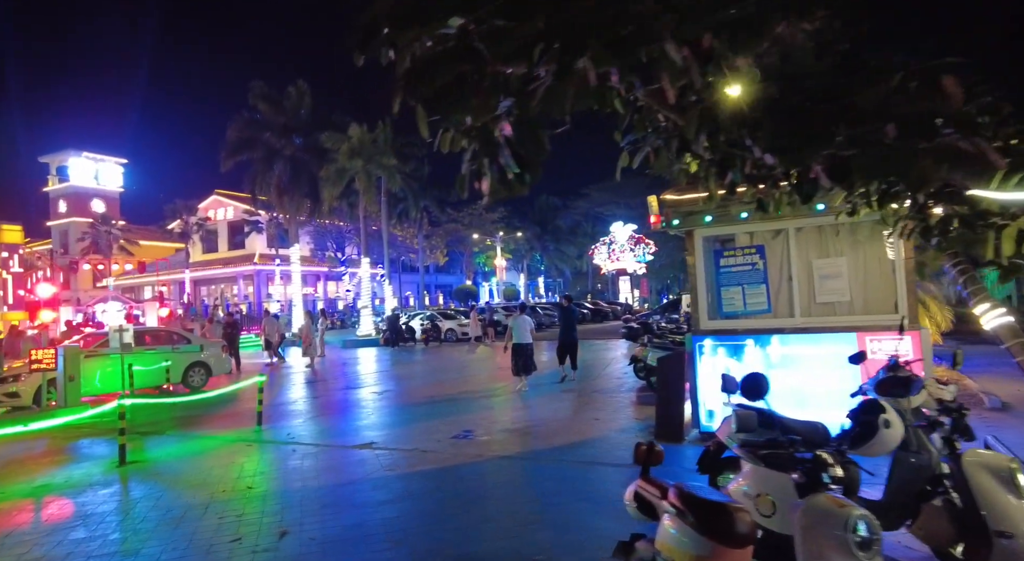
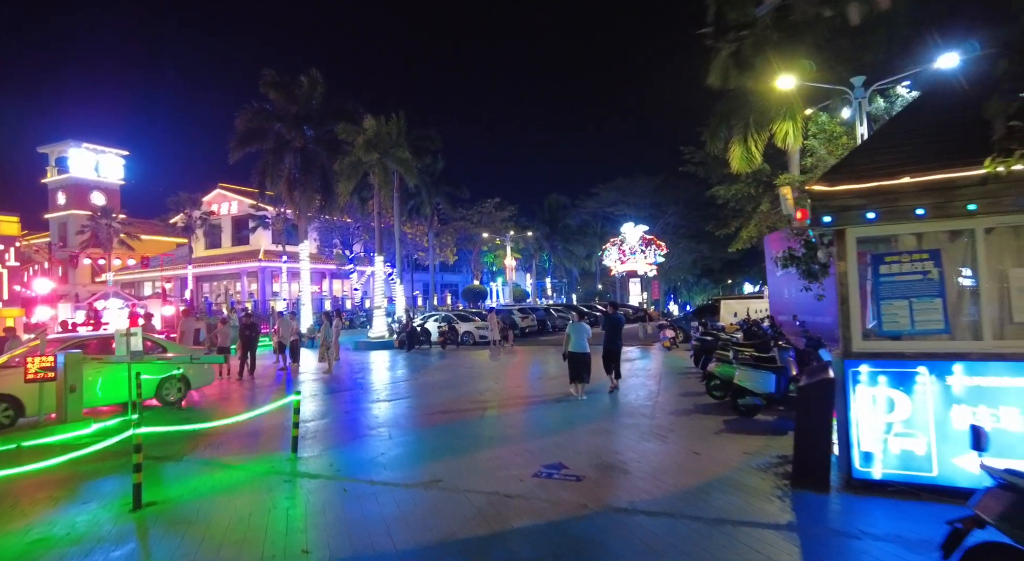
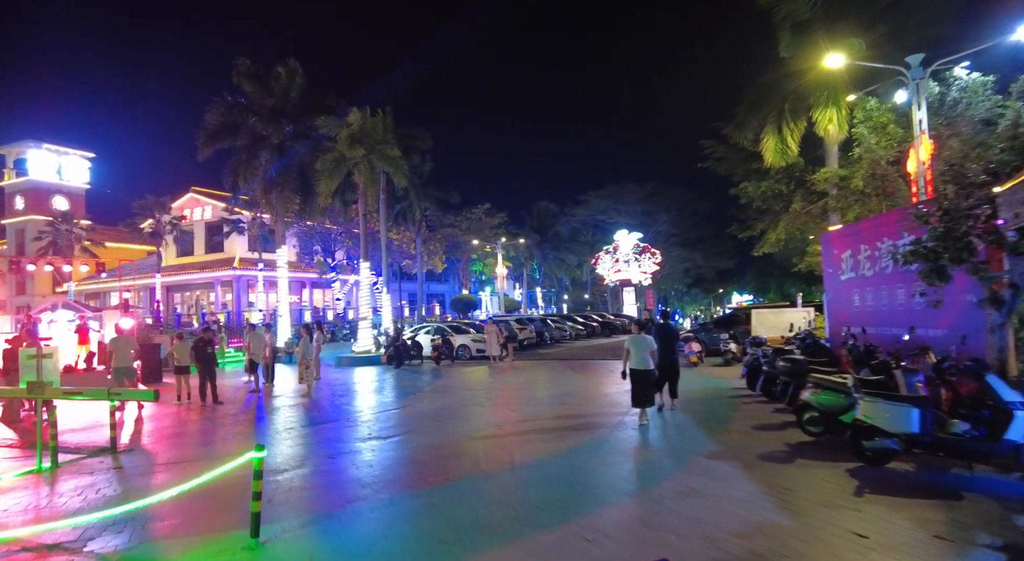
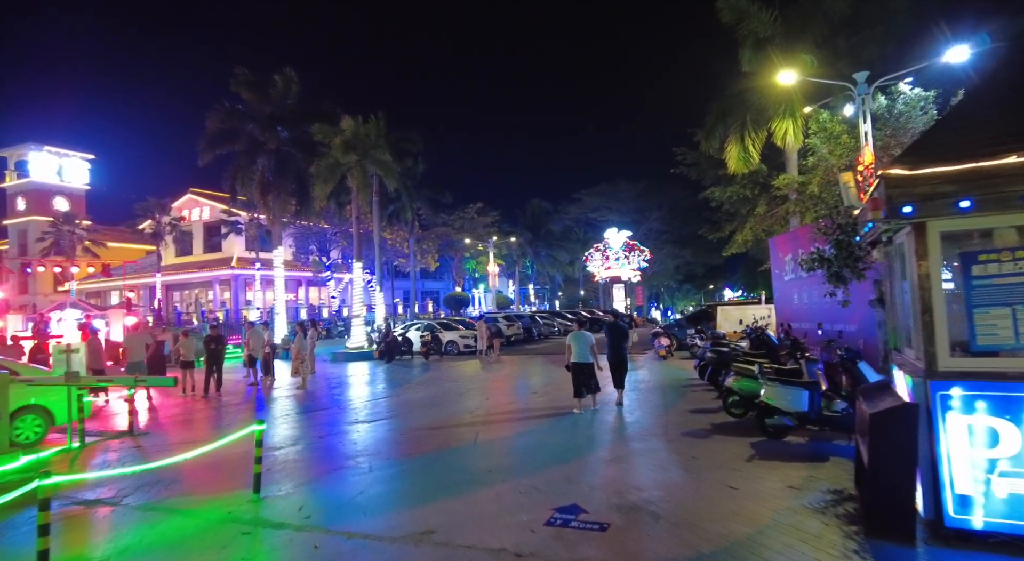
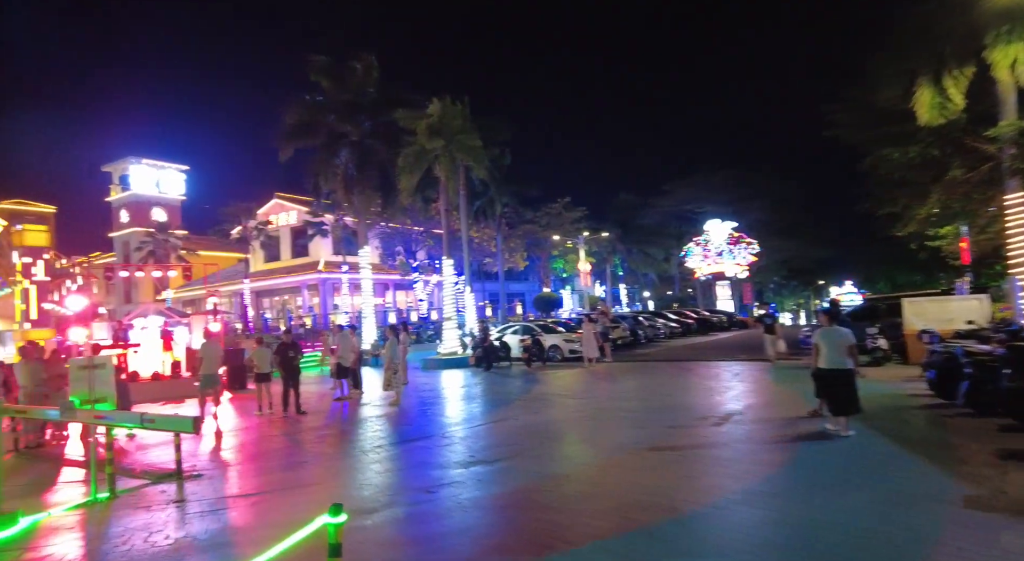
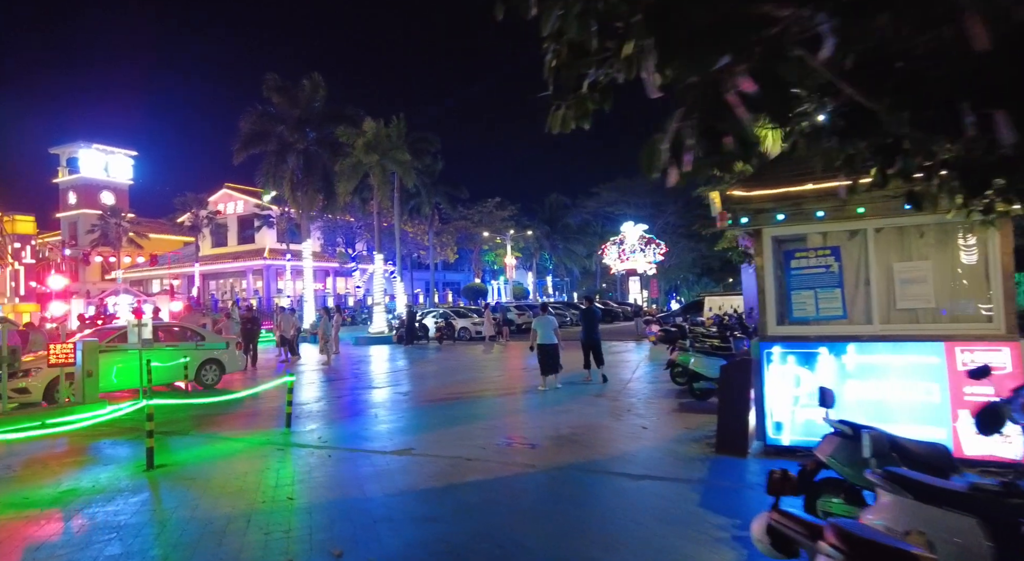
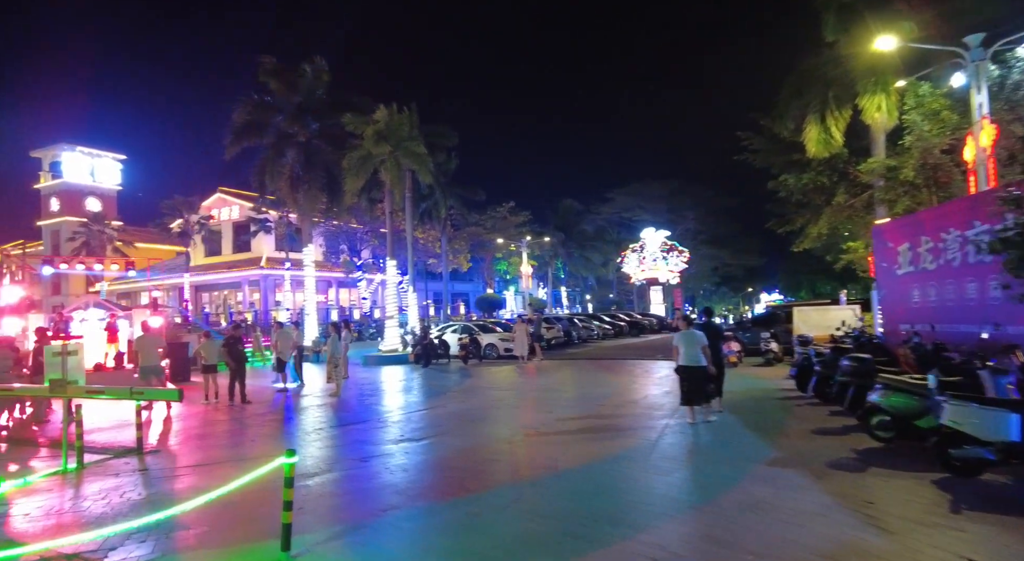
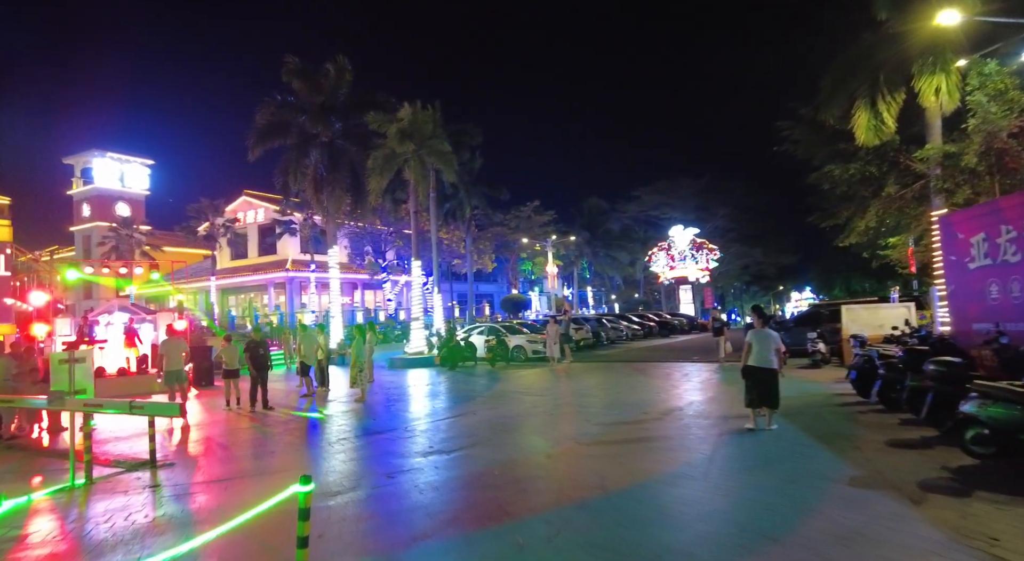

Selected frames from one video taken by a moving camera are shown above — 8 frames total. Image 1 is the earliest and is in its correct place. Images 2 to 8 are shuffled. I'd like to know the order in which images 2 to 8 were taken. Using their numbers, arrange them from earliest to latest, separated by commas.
6, 2, 4, 3, 7, 8, 5
